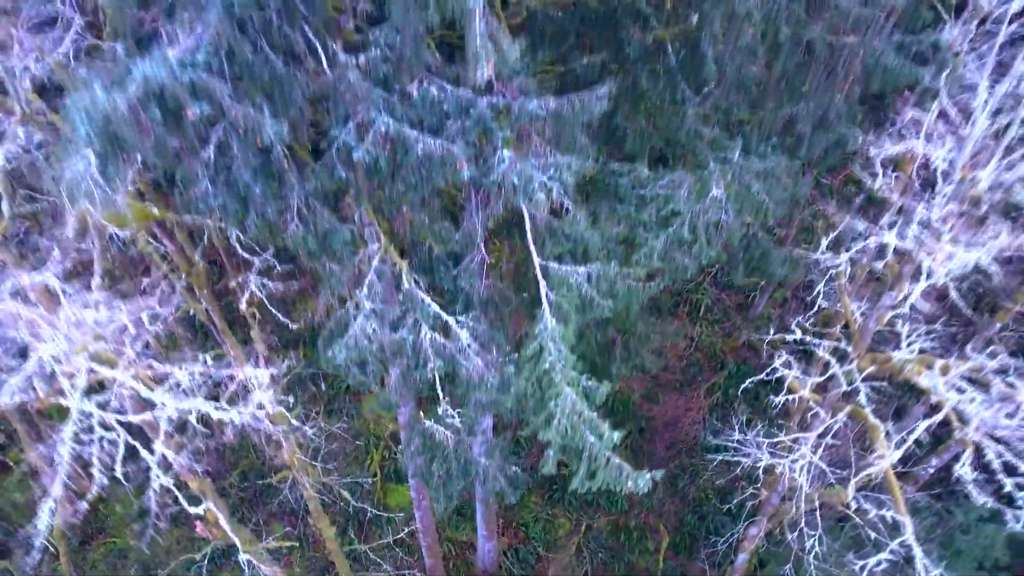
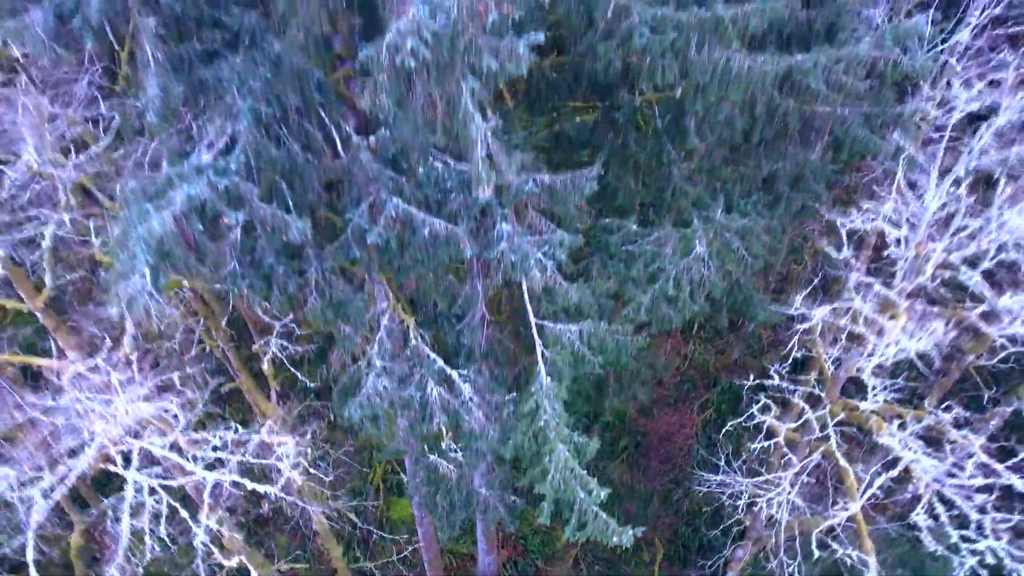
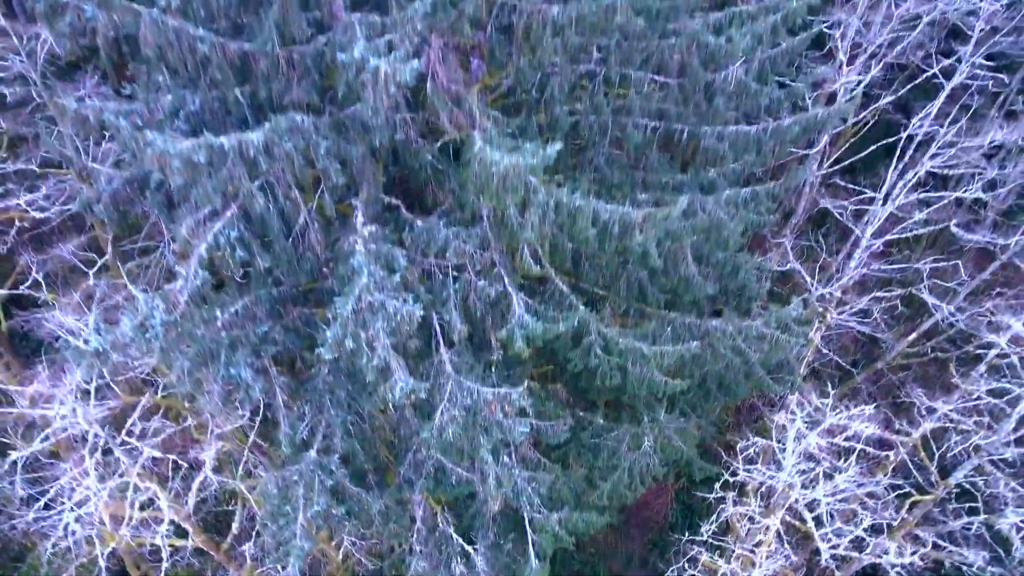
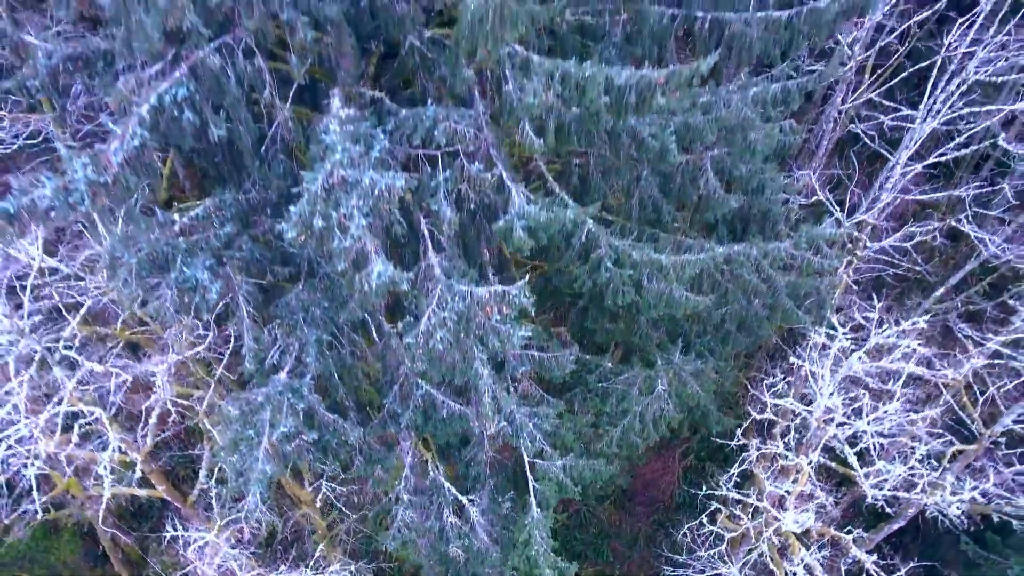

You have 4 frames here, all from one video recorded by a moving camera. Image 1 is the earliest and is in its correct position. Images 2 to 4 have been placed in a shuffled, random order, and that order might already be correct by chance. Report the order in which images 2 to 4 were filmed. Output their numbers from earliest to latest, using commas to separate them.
2, 4, 3
